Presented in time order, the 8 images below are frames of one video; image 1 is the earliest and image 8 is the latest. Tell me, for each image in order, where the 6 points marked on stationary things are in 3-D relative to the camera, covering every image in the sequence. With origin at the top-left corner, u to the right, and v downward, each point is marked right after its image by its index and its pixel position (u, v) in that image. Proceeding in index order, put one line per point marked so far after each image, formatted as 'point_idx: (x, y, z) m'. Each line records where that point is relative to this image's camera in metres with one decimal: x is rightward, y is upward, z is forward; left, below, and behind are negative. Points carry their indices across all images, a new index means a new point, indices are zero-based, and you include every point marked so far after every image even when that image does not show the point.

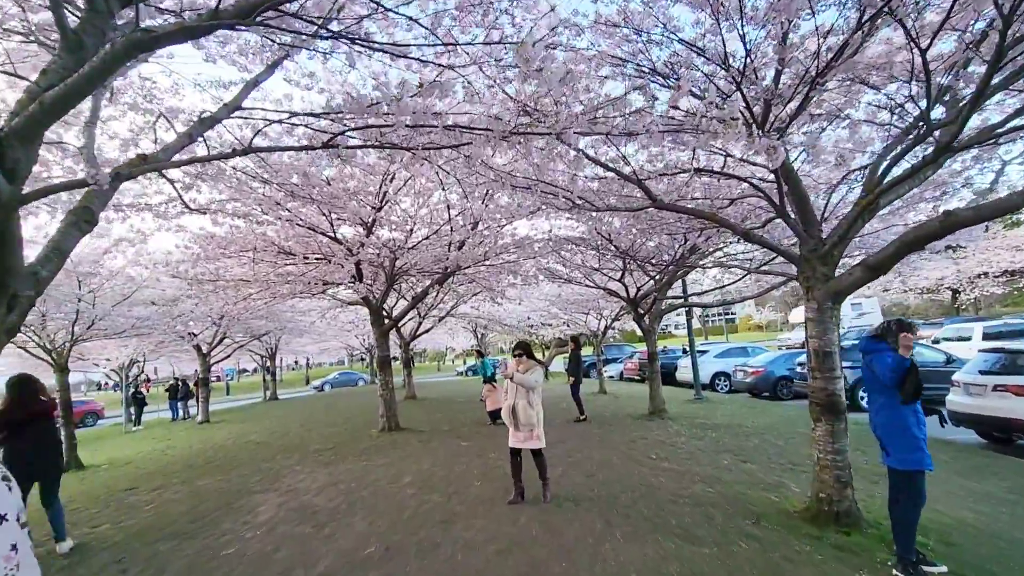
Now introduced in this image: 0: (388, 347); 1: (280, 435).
0: (-2.6, -1.2, +11.0) m
1: (-5.5, -3.5, +12.3) m
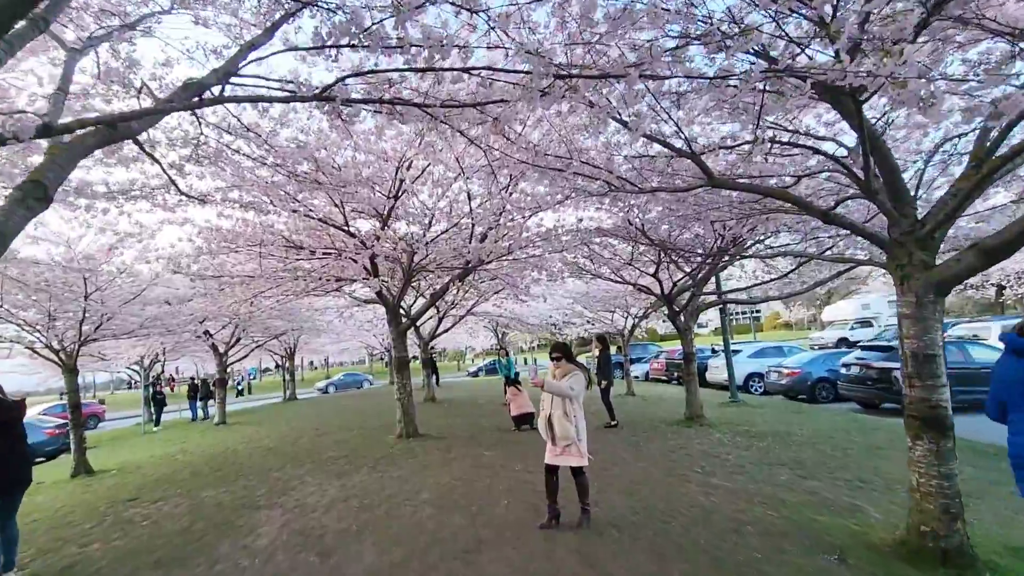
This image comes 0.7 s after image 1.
0: (-2.1, -1.2, +10.4) m
1: (-4.9, -3.5, +11.7) m
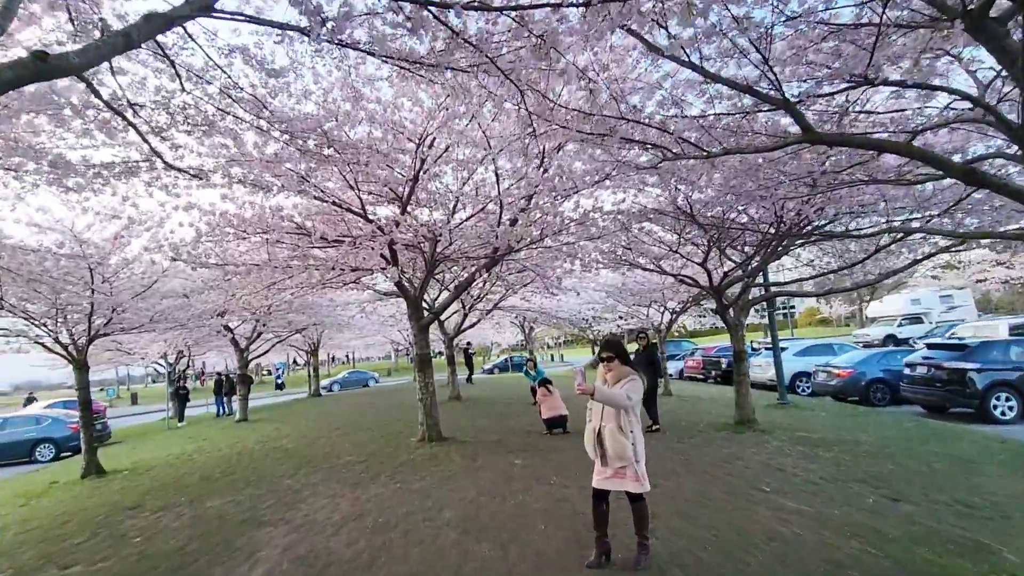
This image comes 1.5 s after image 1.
0: (-1.6, -1.0, +9.6) m
1: (-4.3, -3.3, +11.1) m
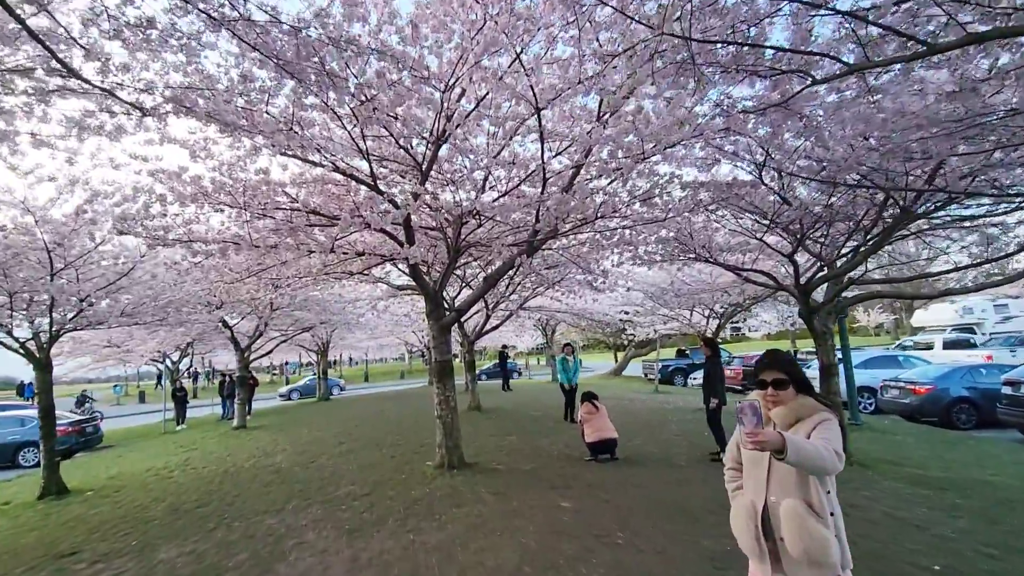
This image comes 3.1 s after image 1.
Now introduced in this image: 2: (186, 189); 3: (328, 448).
0: (-1.0, -0.9, +7.9) m
1: (-3.7, -3.1, +9.4) m
2: (-3.9, +1.2, +6.3) m
3: (-3.8, -3.3, +10.7) m
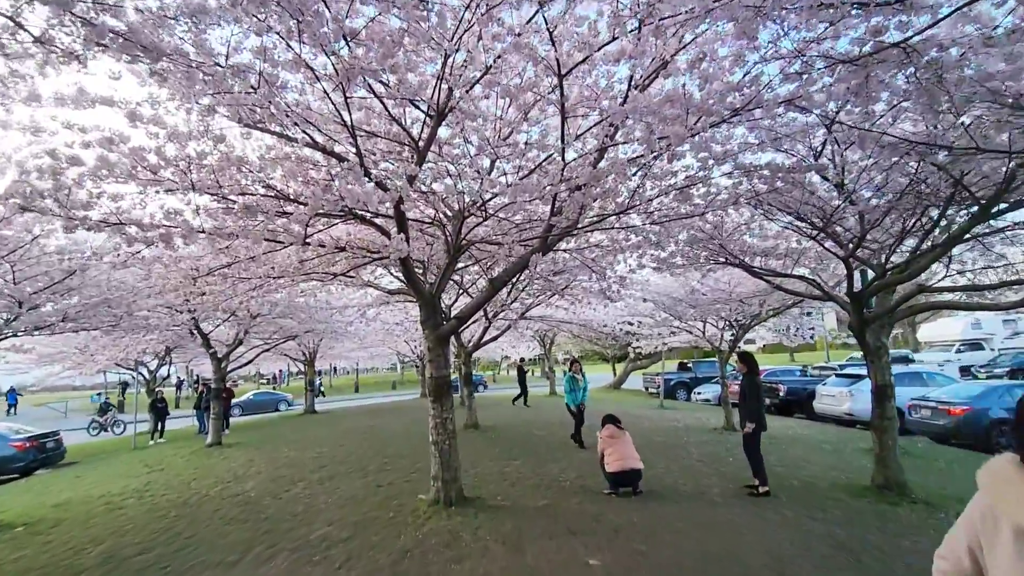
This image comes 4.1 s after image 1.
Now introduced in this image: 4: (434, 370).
0: (-0.8, -0.9, +6.7) m
1: (-3.6, -3.2, +8.2) m
2: (-3.8, +1.2, +5.1) m
3: (-3.8, -3.4, +9.5) m
4: (-1.0, -1.0, +6.6) m
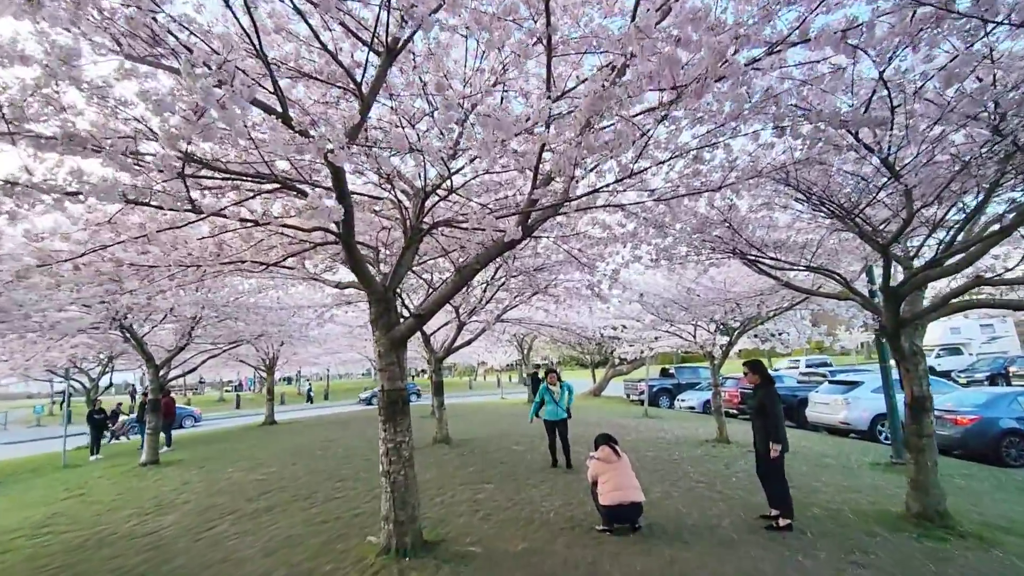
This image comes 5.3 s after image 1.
0: (-1.1, -0.9, +5.4) m
1: (-4.0, -3.1, +6.7) m
2: (-4.0, +1.3, +3.7) m
3: (-4.2, -3.3, +8.0) m
4: (-1.3, -1.0, +5.3) m
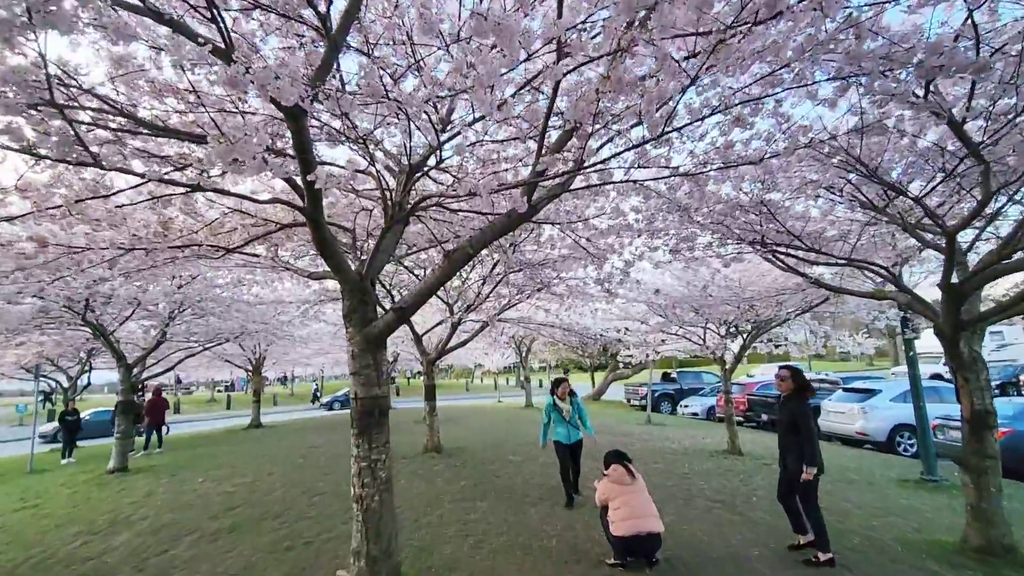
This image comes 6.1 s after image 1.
0: (-1.2, -0.8, +4.5) m
1: (-4.0, -3.0, +5.9) m
2: (-4.0, +1.5, +2.8) m
3: (-4.2, -3.2, +7.1) m
4: (-1.3, -0.8, +4.5) m
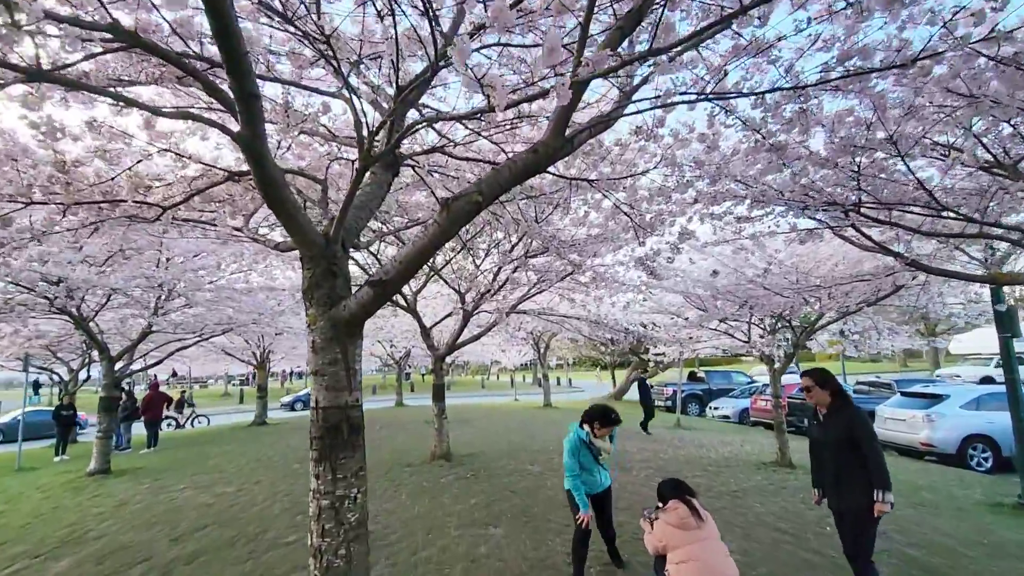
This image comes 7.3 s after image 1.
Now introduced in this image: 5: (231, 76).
0: (-1.0, -0.5, +3.2) m
1: (-3.8, -2.7, +4.7) m
2: (-3.8, +1.7, +1.6) m
3: (-4.0, -2.9, +5.9) m
4: (-1.1, -0.6, +3.2) m
5: (-1.4, +1.1, +2.6) m
